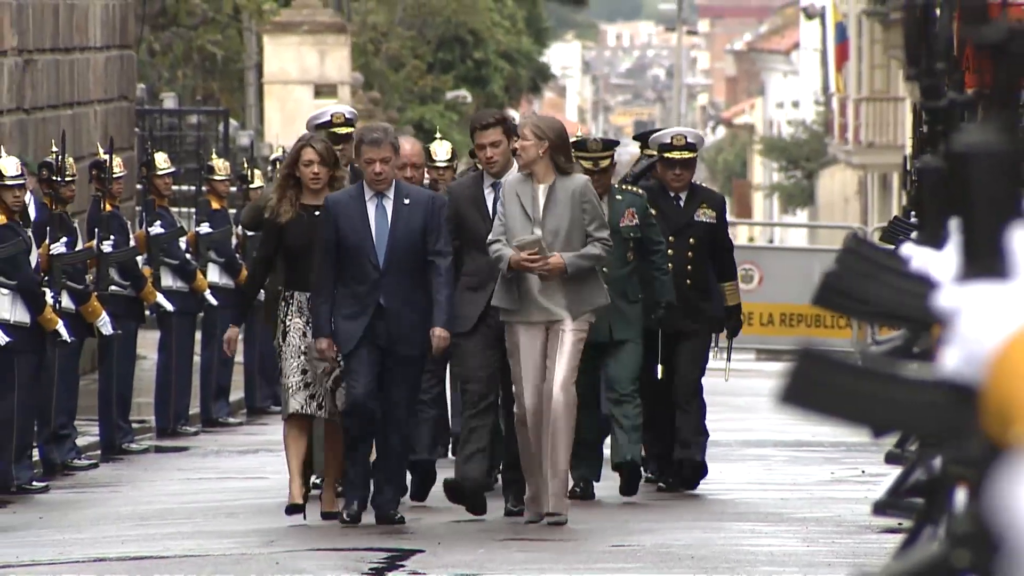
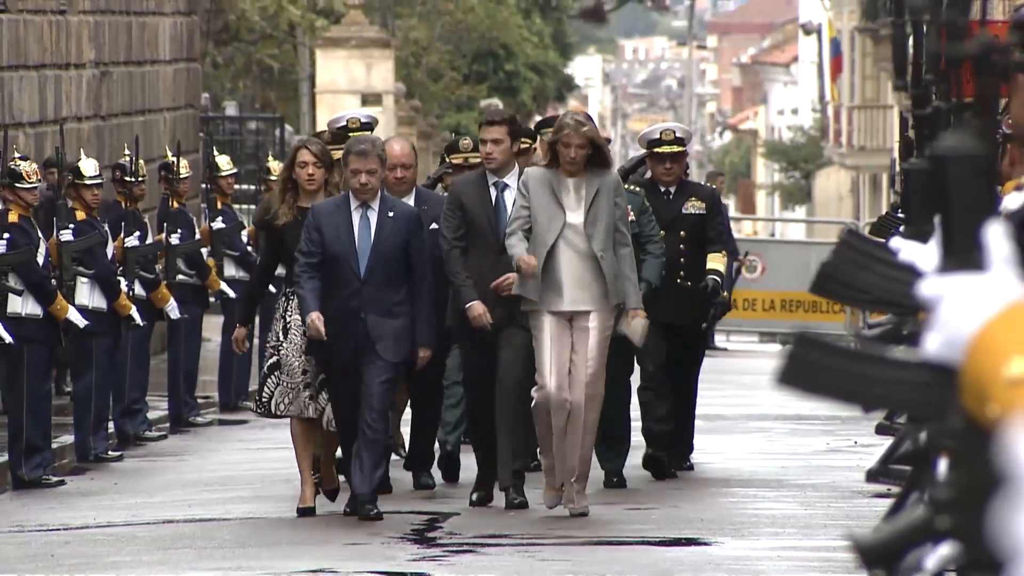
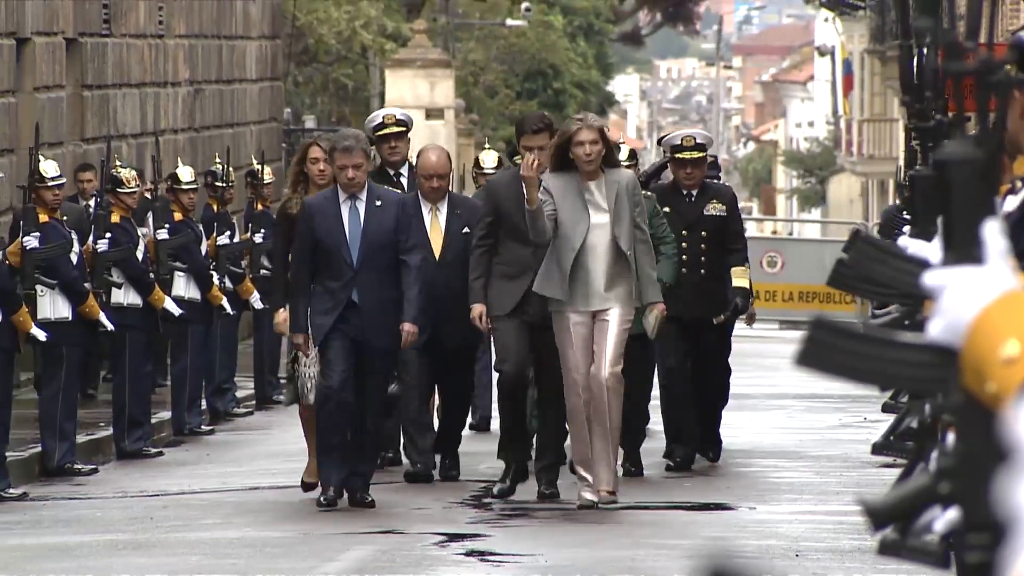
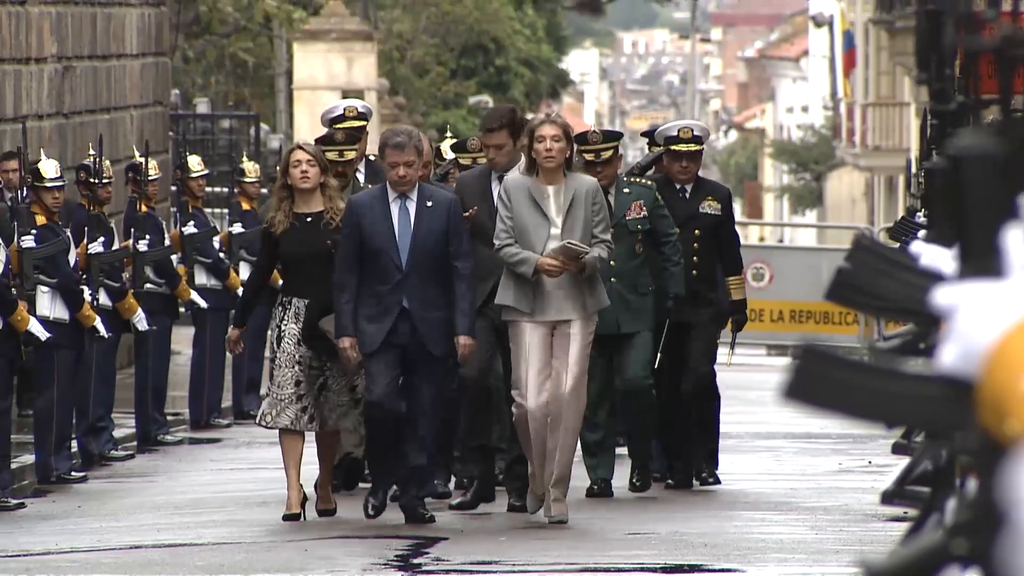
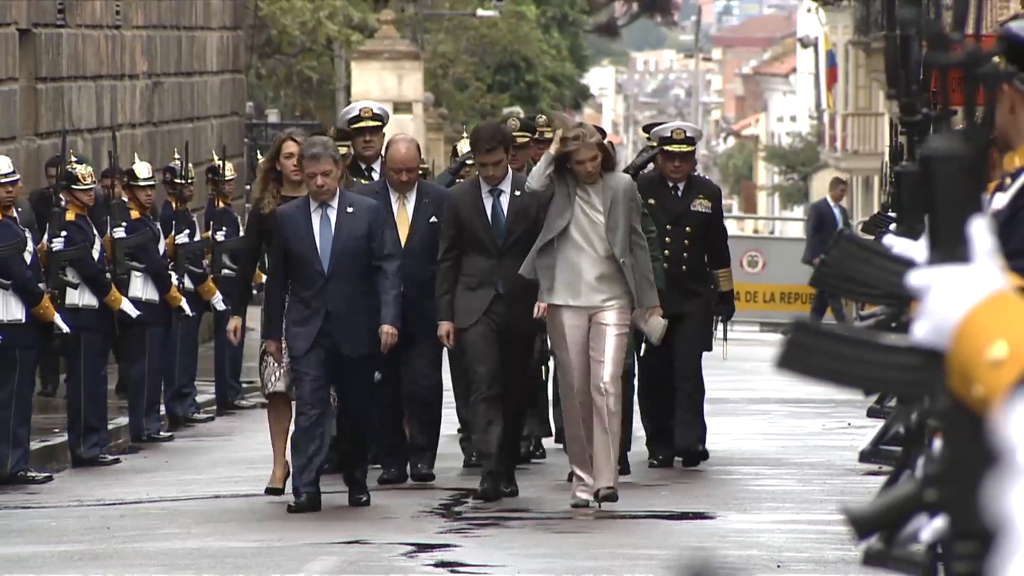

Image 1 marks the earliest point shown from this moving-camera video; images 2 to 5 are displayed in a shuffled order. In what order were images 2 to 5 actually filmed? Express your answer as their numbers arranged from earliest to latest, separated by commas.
4, 2, 5, 3
